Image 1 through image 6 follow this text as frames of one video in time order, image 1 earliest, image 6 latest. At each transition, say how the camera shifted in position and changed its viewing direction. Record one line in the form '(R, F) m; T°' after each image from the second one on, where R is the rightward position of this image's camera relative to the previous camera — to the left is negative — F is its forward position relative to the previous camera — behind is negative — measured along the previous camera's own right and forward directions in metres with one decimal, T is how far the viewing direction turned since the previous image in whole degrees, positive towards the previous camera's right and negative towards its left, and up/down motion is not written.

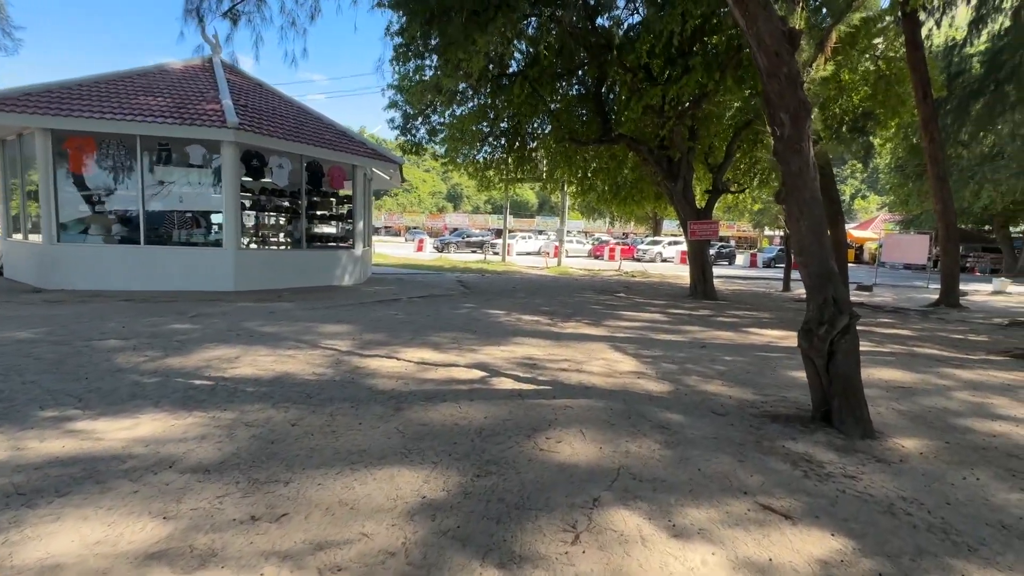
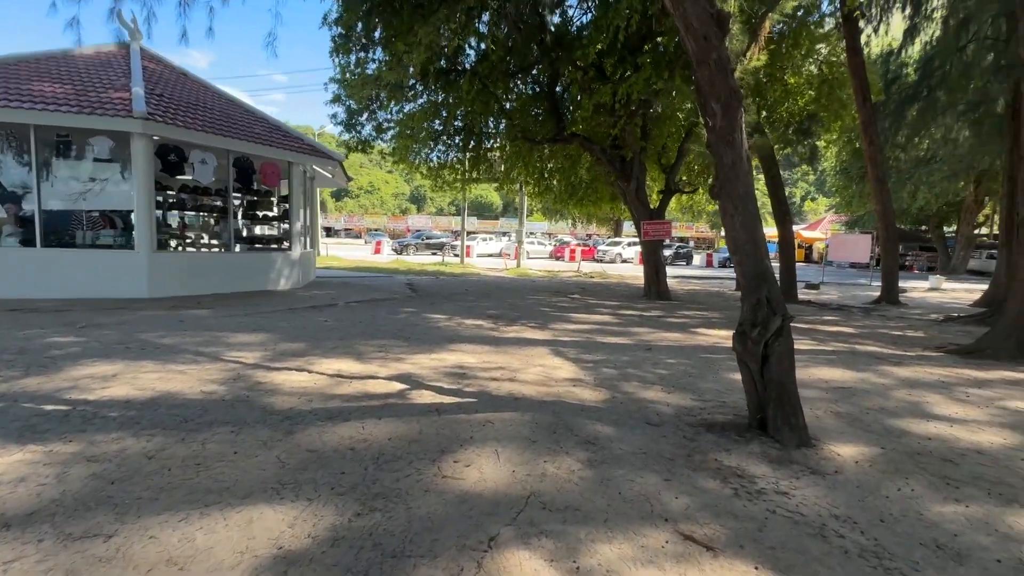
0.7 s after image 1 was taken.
(+0.5, +0.5) m; +4°
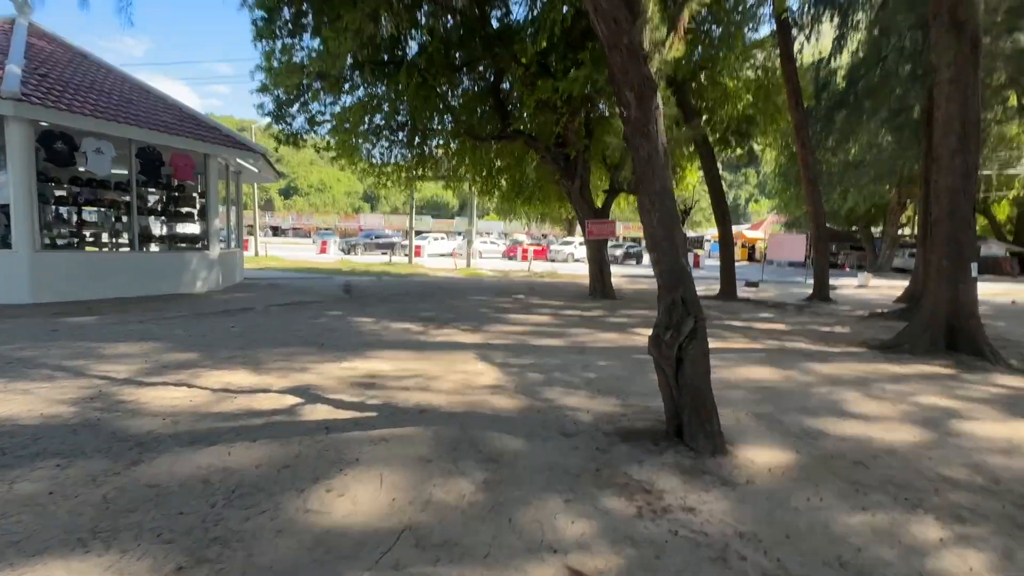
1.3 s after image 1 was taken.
(+0.6, +0.4) m; +5°
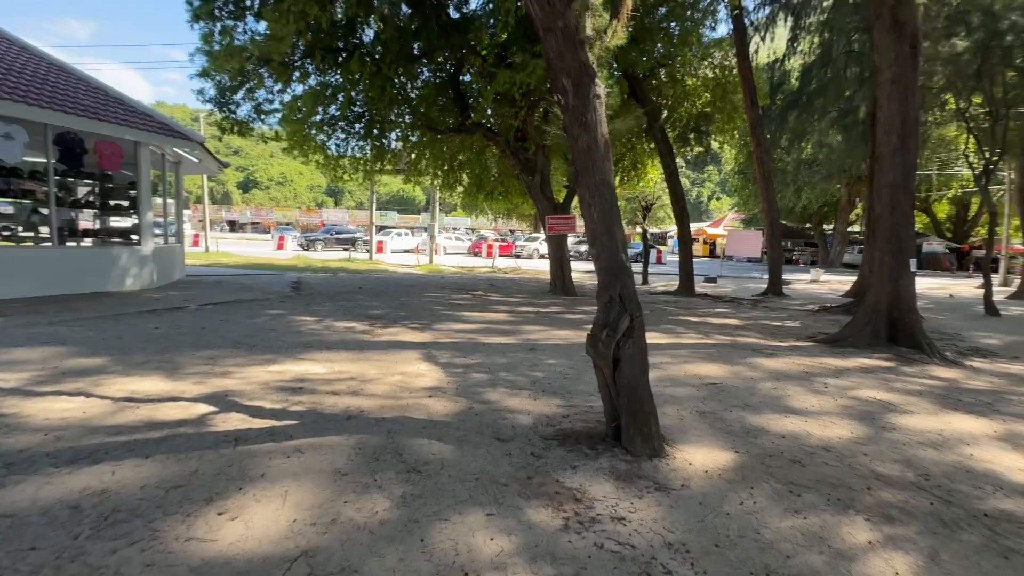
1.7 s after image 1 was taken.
(+0.4, +0.2) m; +4°
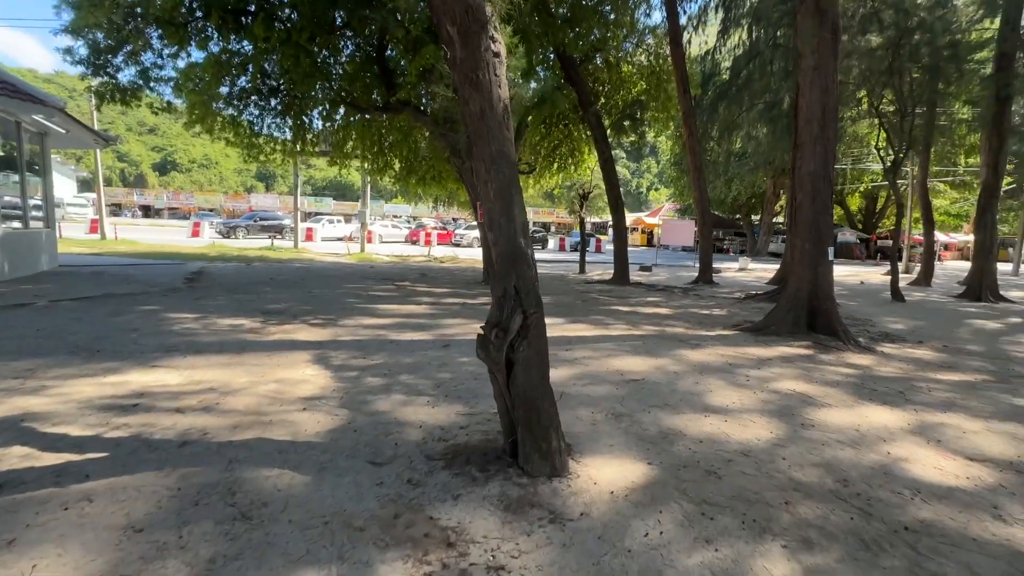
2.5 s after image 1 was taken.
(+0.5, +0.7) m; +7°
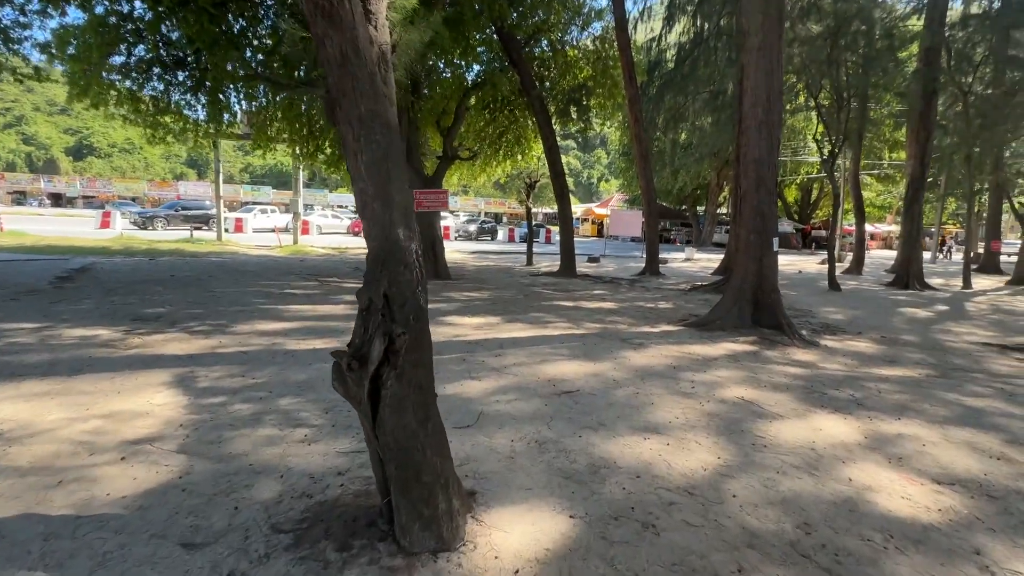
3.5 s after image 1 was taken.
(+0.5, +0.9) m; +6°
